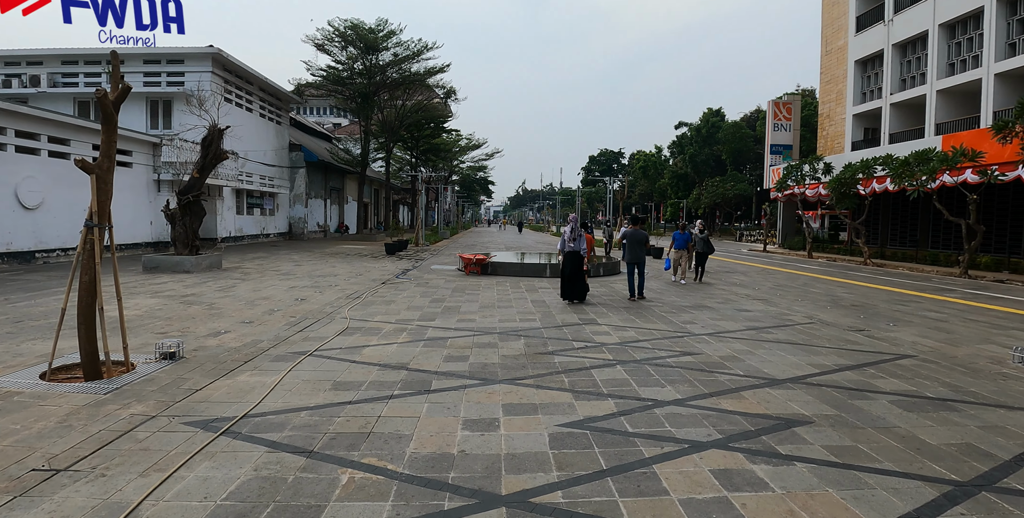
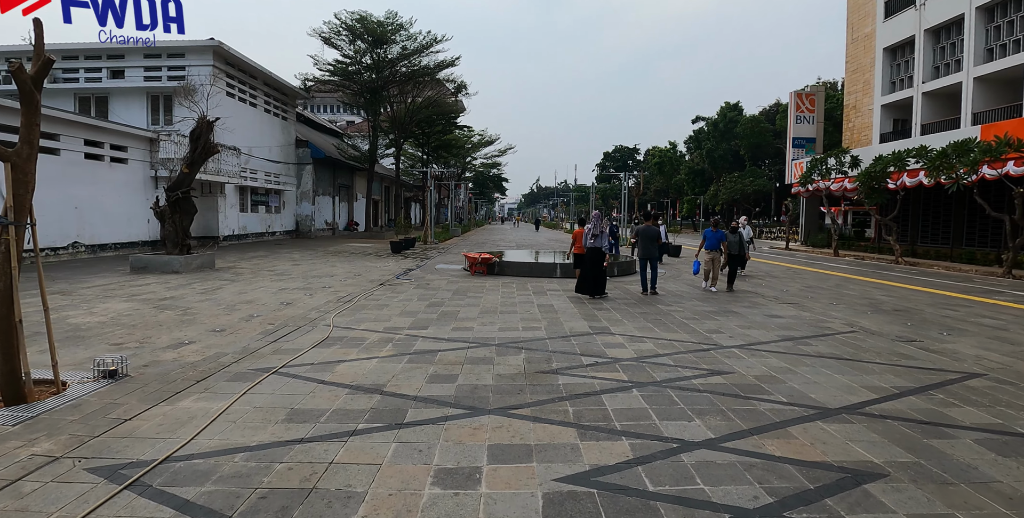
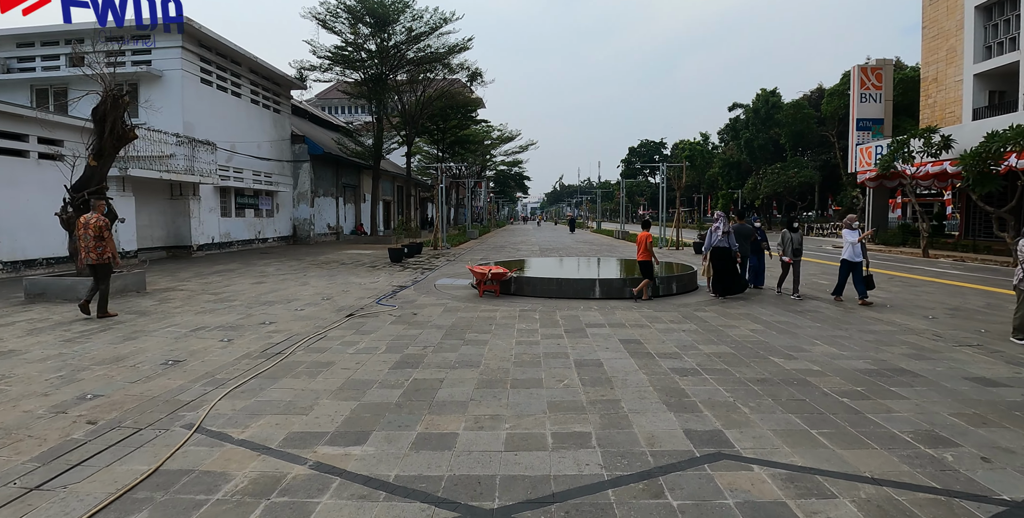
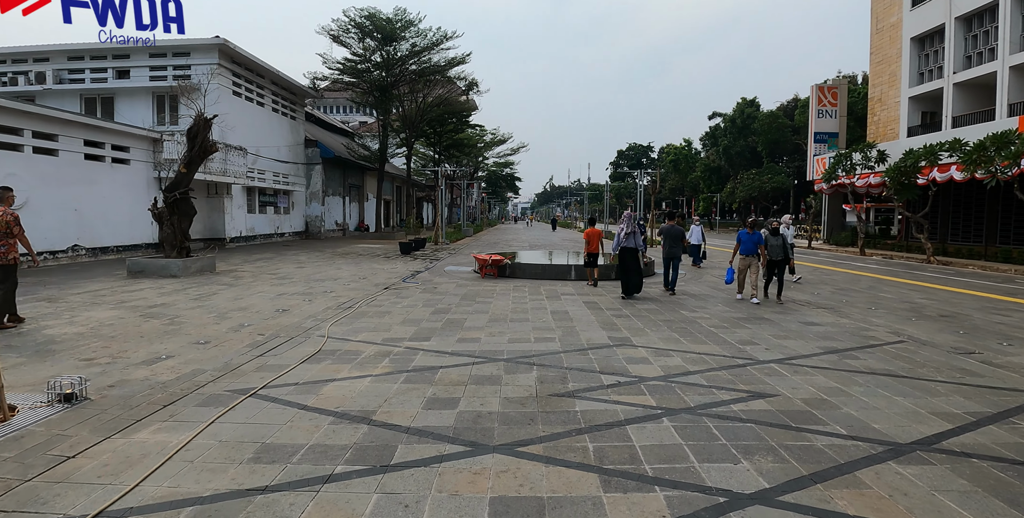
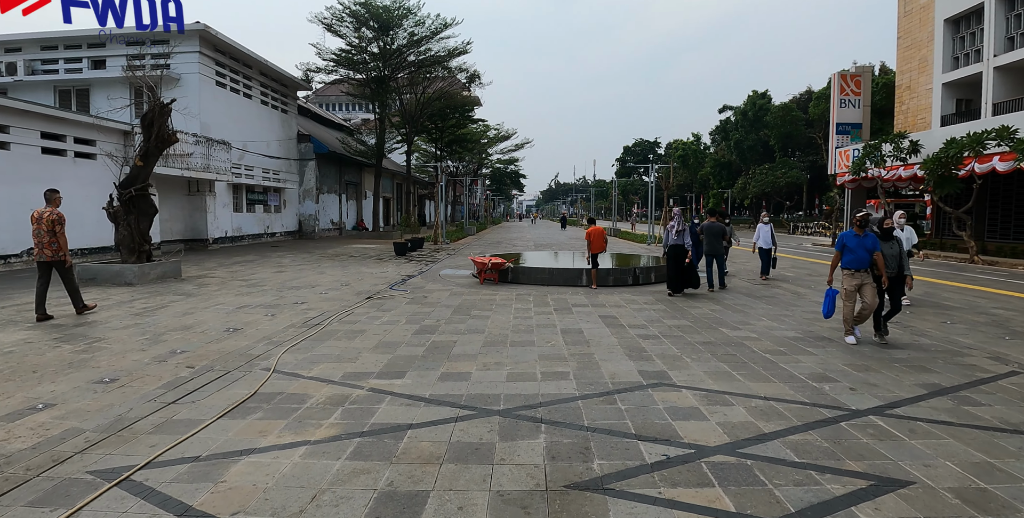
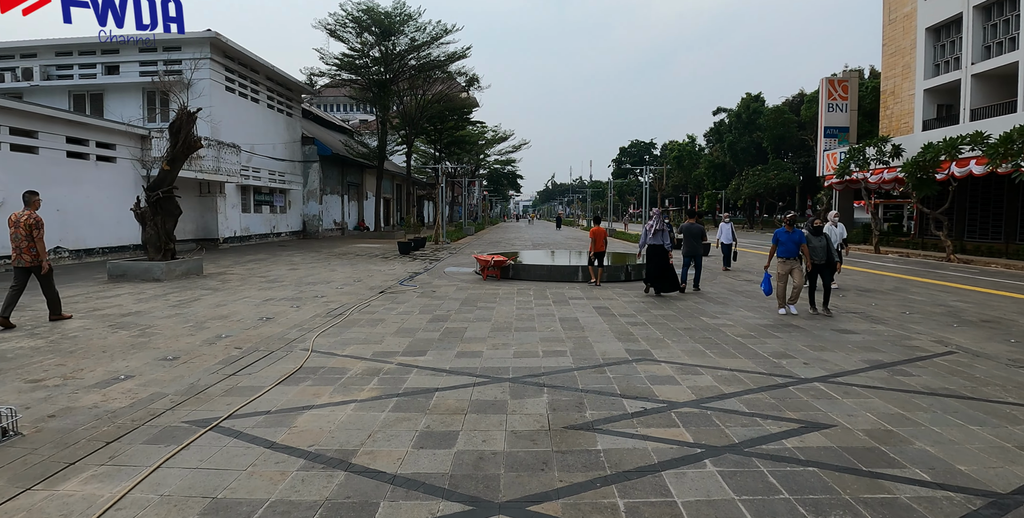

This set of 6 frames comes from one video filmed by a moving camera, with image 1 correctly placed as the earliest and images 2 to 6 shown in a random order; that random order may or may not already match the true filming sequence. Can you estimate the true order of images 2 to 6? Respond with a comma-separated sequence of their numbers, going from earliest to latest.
2, 4, 6, 5, 3
